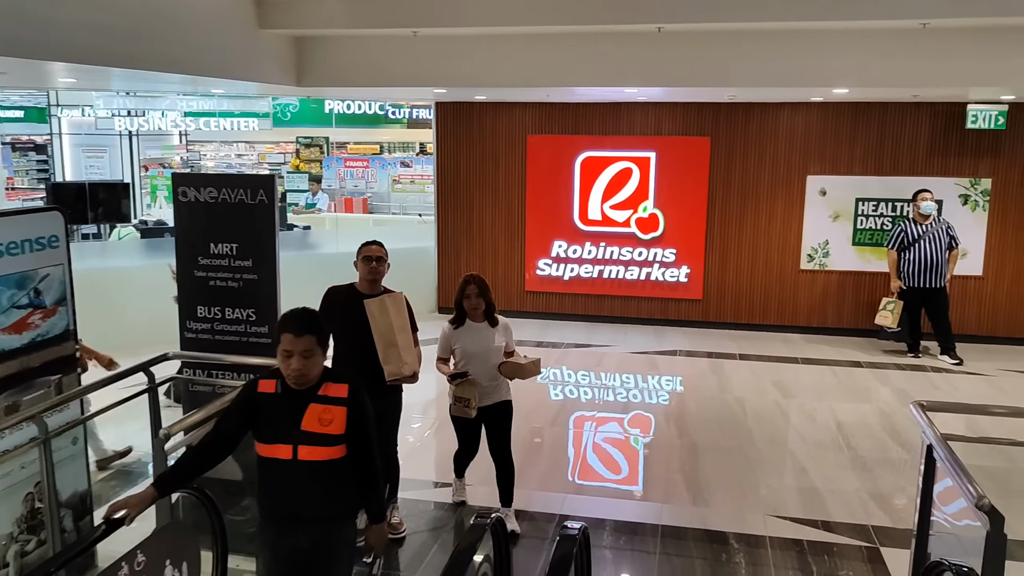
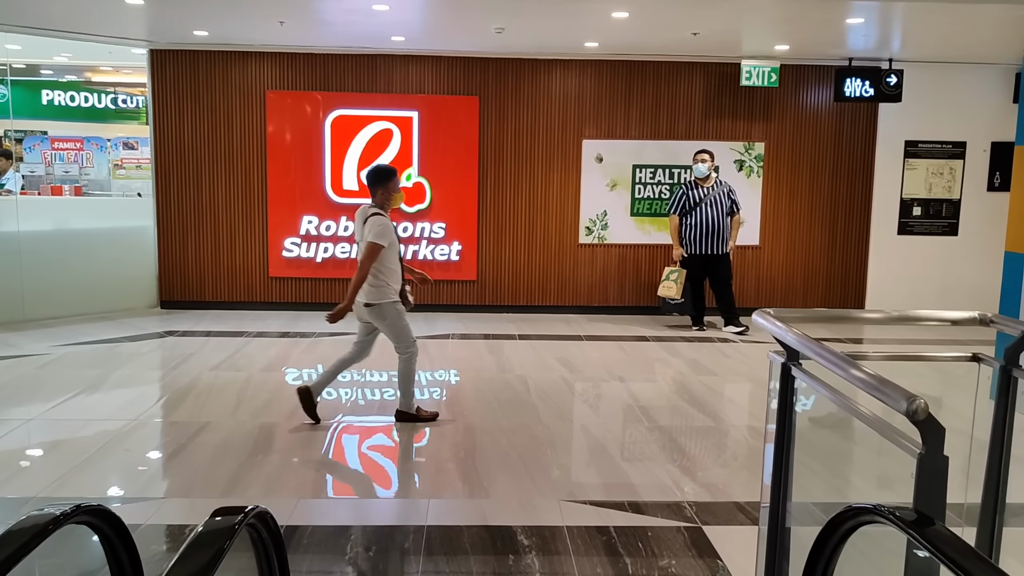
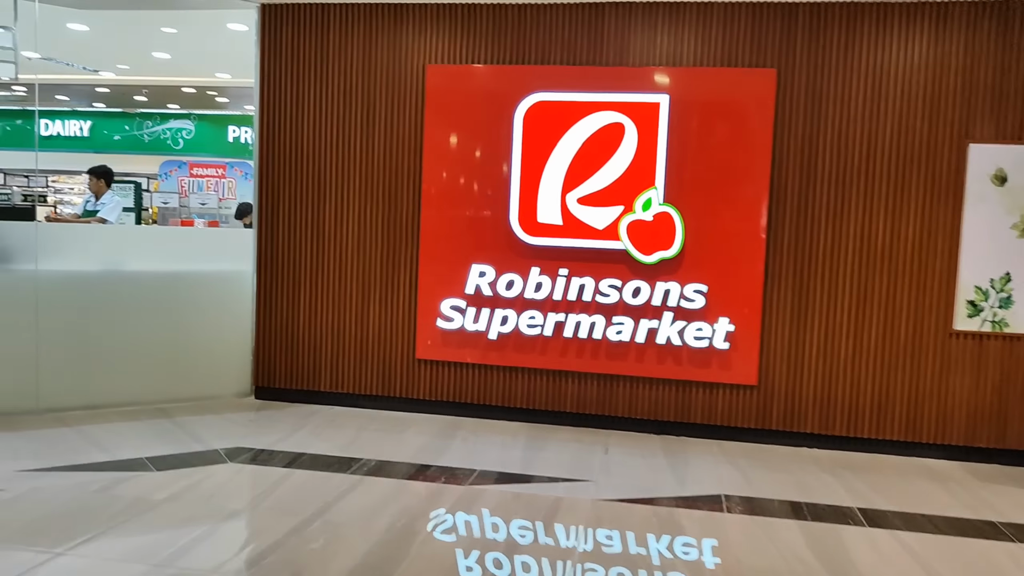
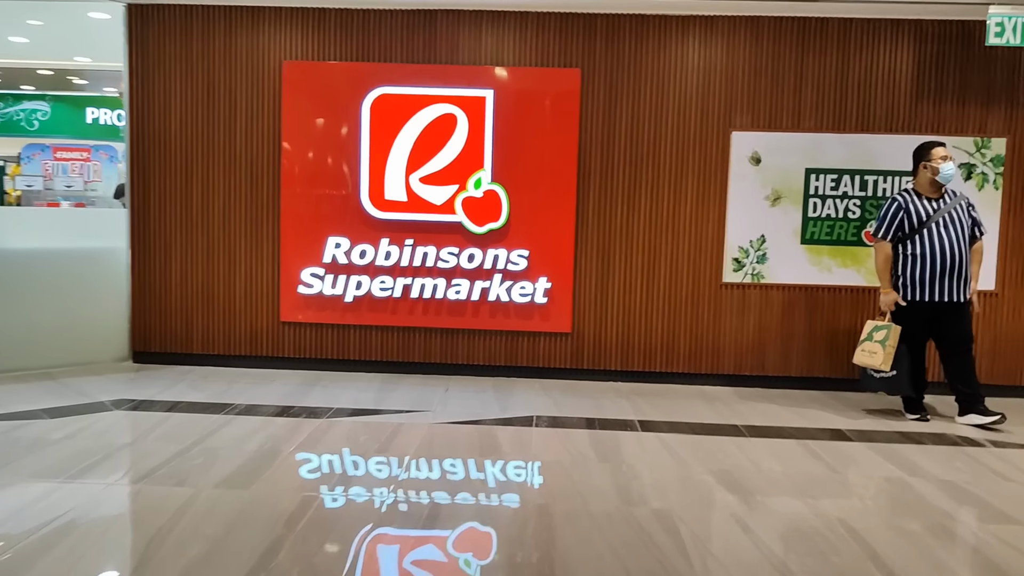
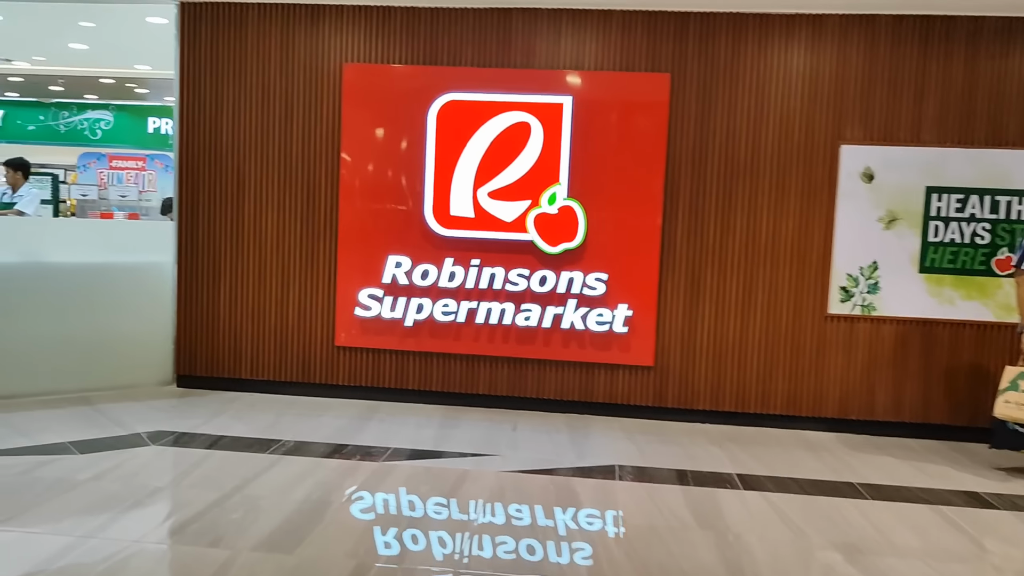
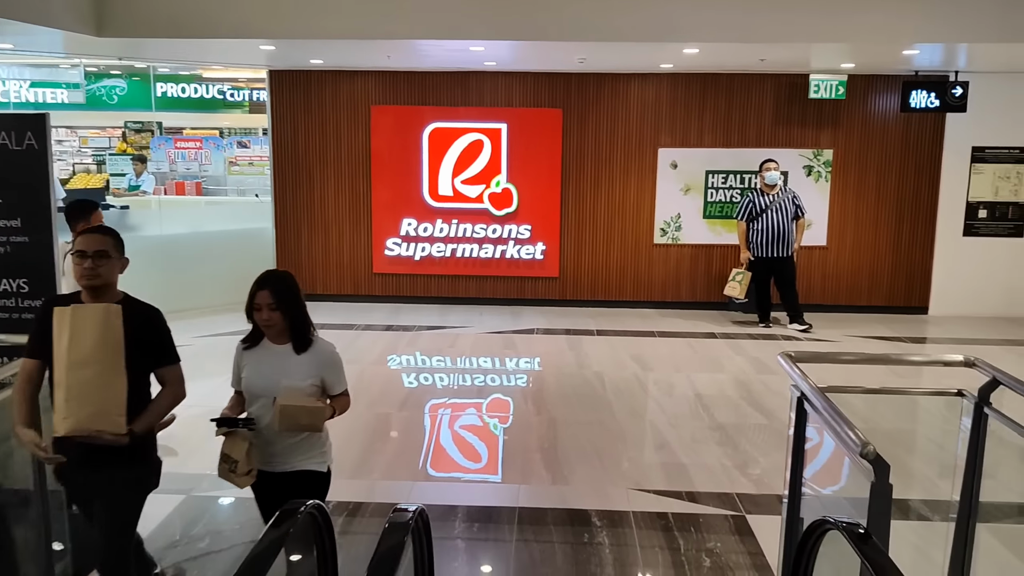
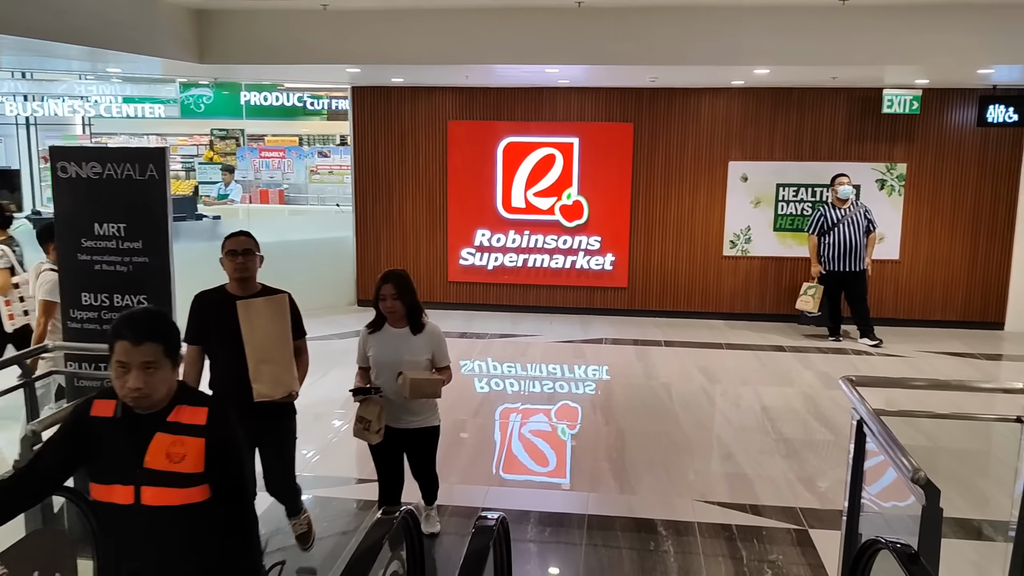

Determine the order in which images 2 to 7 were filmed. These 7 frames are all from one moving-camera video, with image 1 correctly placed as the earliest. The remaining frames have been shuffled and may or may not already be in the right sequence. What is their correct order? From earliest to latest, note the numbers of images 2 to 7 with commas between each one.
7, 6, 2, 4, 5, 3
